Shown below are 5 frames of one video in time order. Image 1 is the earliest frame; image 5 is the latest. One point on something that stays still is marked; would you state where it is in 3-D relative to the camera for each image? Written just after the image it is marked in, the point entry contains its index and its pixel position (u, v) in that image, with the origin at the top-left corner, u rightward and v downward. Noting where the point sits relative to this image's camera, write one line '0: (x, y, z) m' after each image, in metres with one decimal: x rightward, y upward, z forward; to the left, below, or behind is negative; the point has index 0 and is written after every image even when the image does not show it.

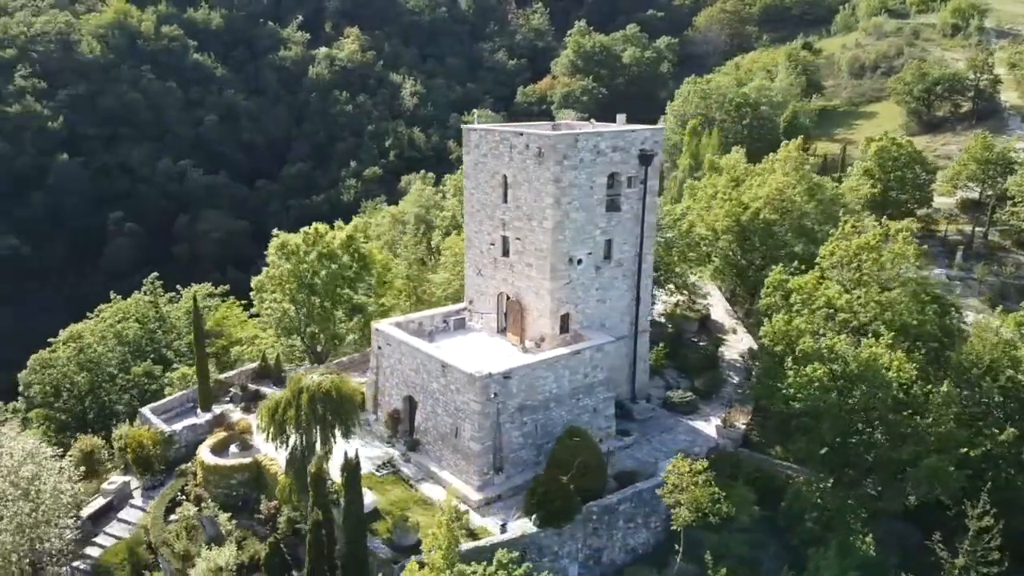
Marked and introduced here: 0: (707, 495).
0: (+4.2, -4.5, +18.7) m
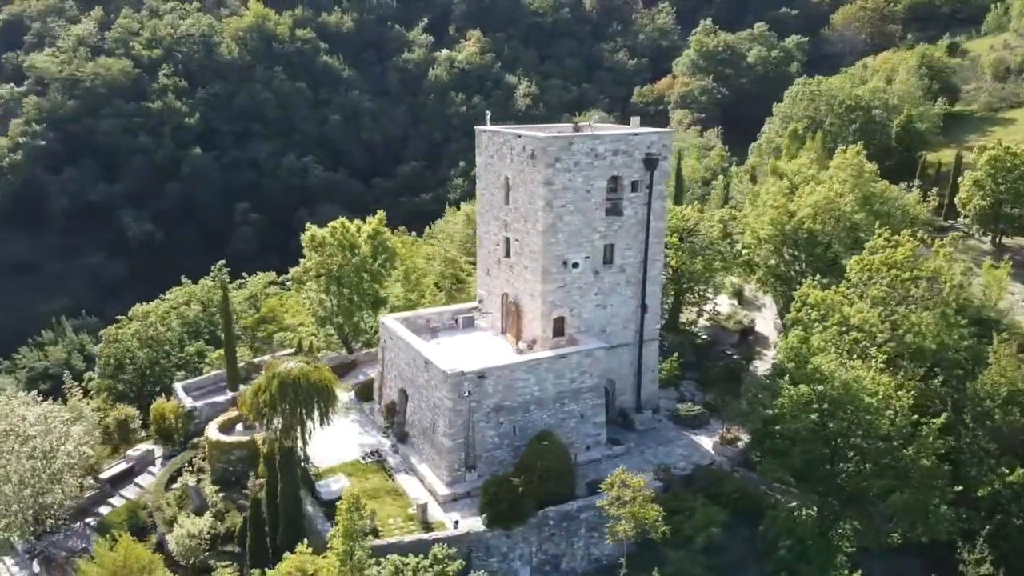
0: (+2.9, -4.7, +18.2) m
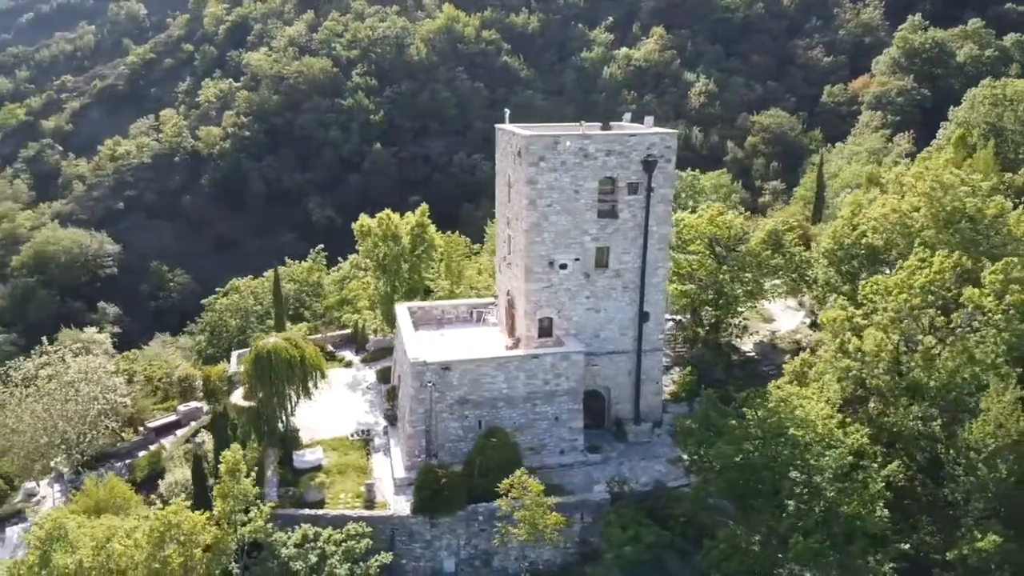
0: (+0.7, -4.8, +17.8) m
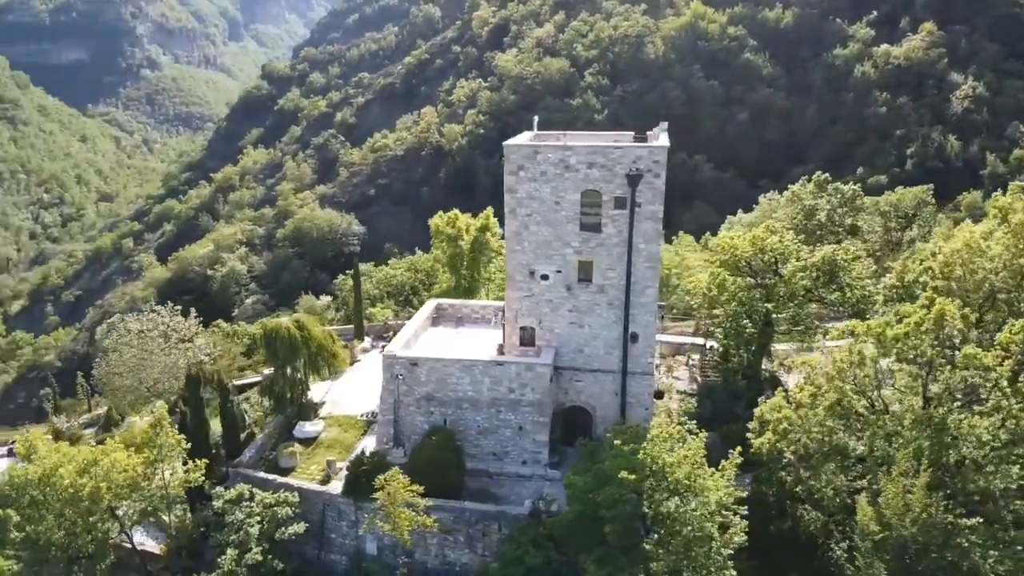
0: (-2.2, -4.9, +18.4) m
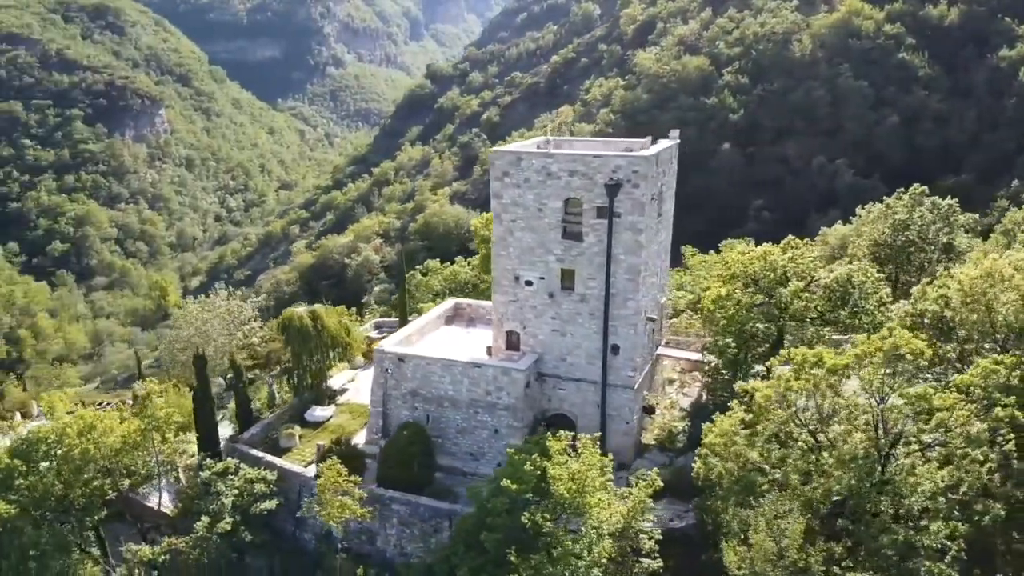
0: (-3.9, -4.9, +19.3) m
